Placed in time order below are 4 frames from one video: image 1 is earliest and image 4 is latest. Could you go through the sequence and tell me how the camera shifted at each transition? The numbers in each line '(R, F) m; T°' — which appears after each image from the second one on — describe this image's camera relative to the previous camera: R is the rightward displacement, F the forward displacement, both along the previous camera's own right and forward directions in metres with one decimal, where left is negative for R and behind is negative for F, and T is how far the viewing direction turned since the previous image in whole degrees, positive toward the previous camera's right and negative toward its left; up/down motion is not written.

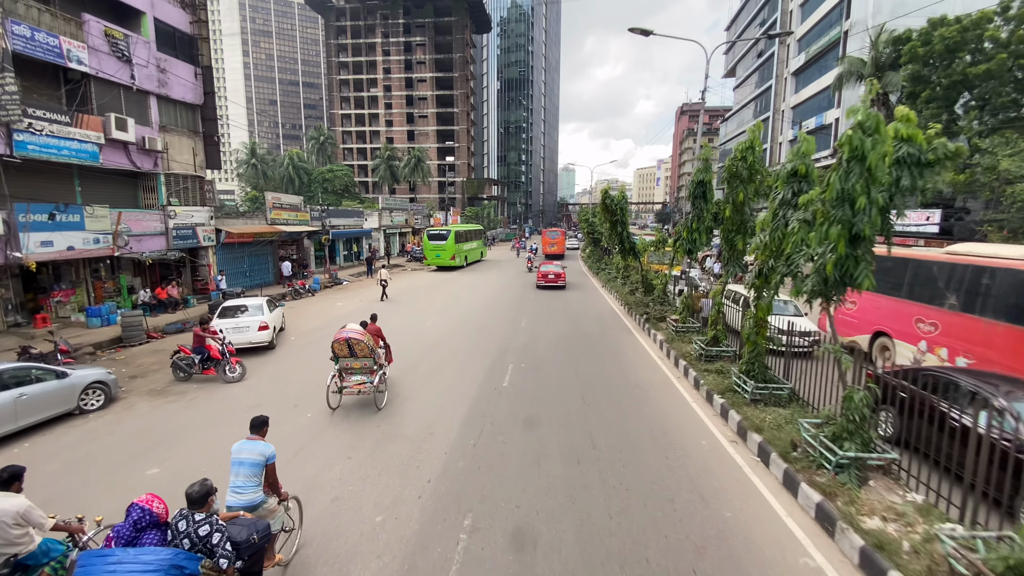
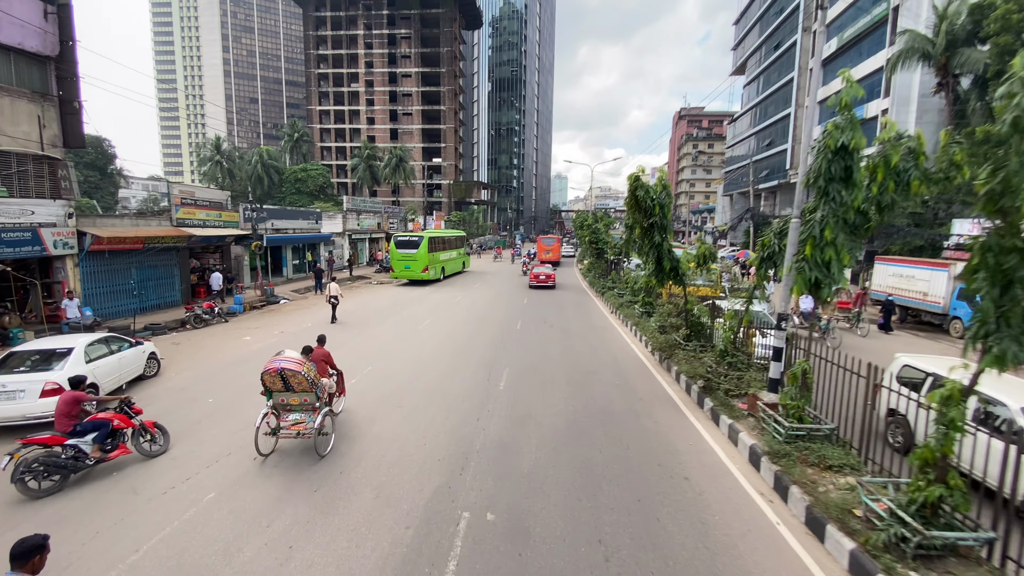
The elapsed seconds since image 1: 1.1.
(+0.3, +5.0) m; +1°
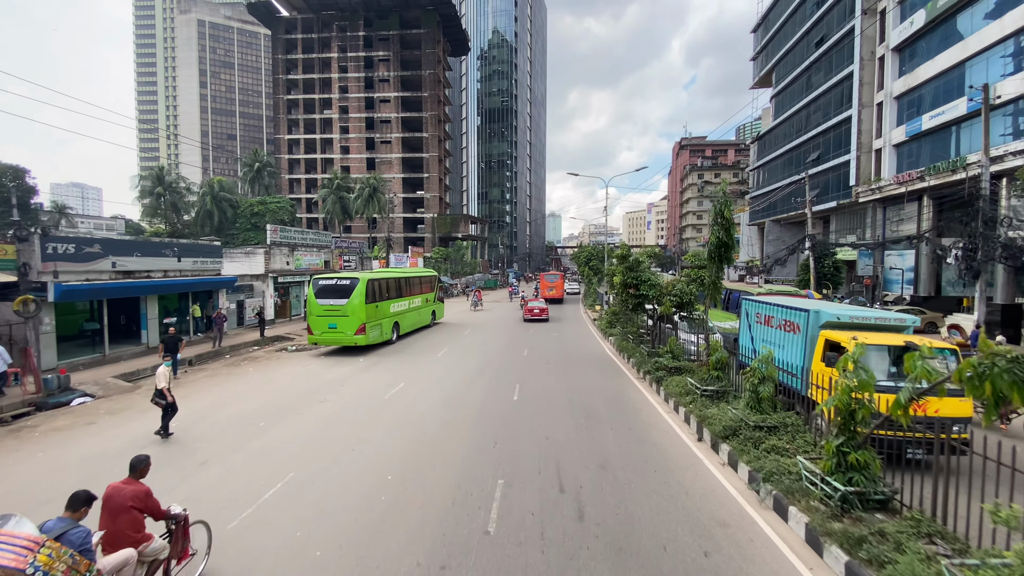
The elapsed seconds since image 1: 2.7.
(+0.4, +8.3) m; +1°
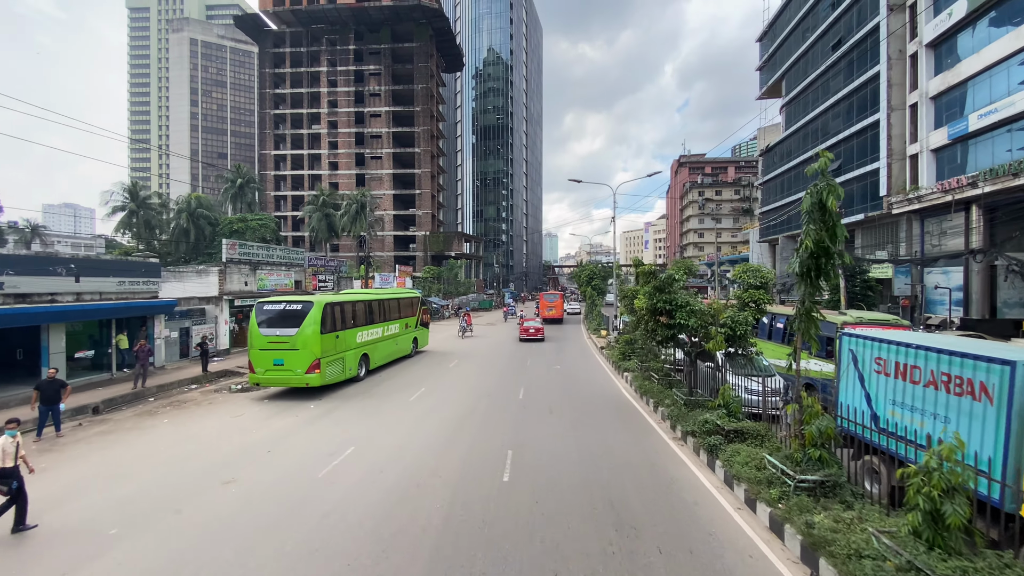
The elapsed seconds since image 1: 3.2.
(+0.1, +2.9) m; 0°
